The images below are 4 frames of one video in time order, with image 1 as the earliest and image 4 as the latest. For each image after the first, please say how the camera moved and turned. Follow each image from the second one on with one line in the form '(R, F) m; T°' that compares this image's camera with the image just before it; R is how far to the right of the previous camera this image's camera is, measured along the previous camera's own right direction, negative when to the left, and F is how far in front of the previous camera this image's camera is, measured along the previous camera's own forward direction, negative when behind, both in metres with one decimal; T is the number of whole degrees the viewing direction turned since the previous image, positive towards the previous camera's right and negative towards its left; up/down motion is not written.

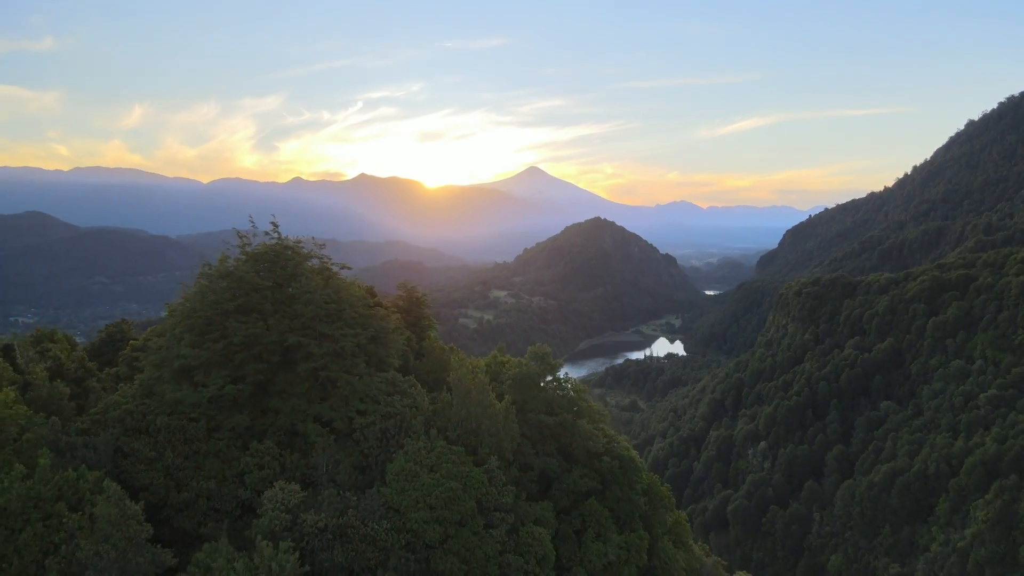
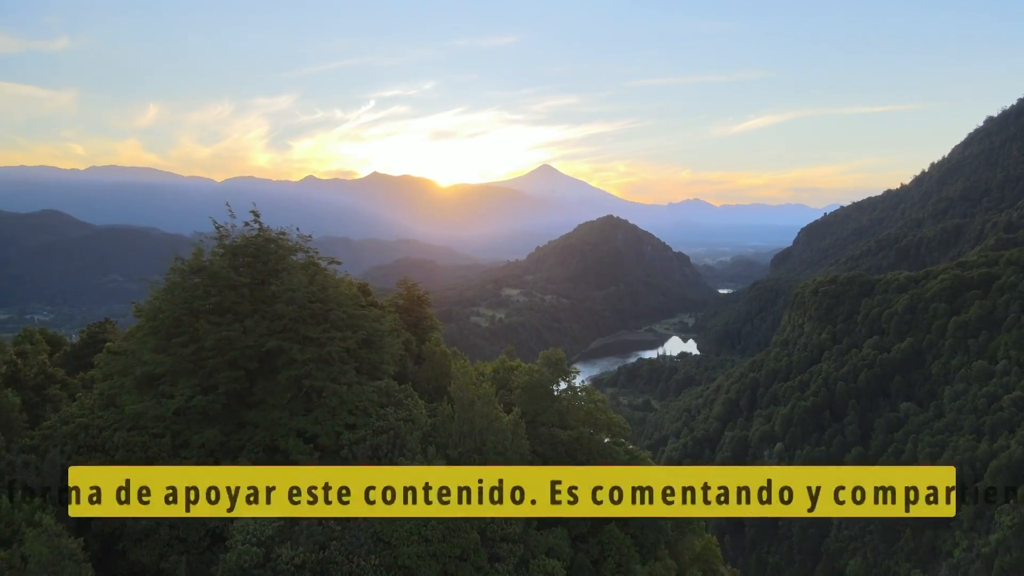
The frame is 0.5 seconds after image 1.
(0.0, +0.9) m; -1°
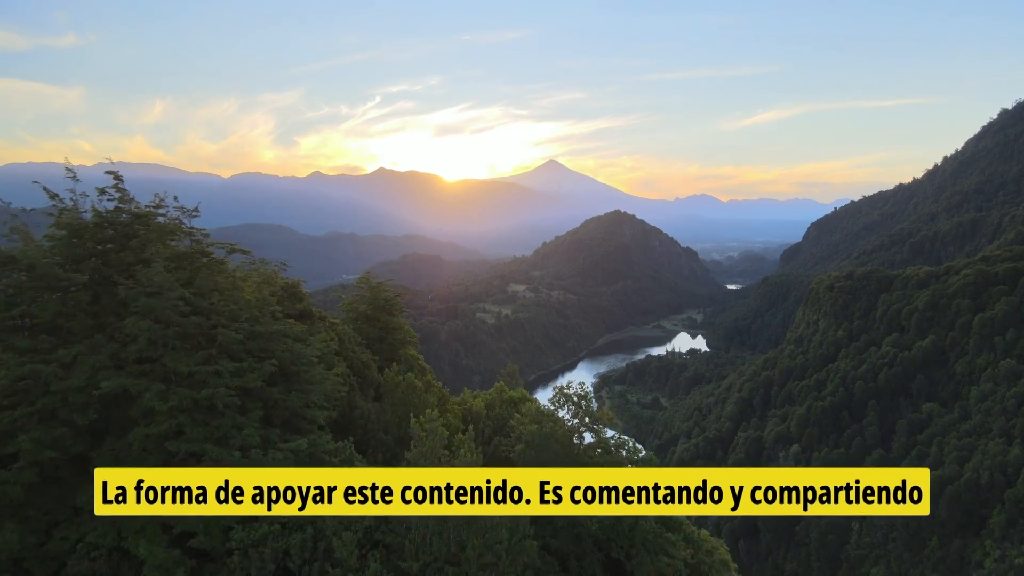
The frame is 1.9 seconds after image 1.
(0.0, +2.5) m; -1°
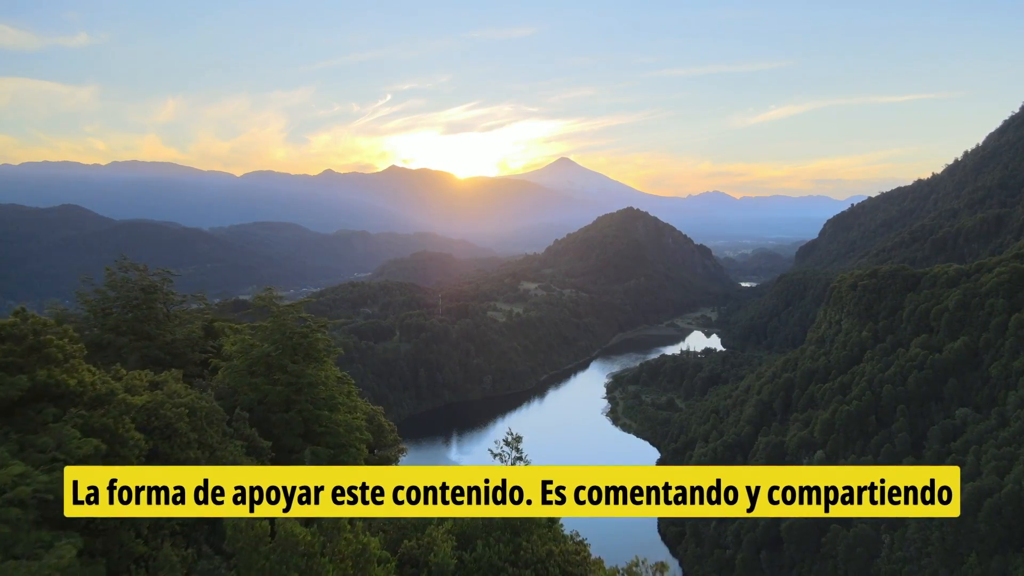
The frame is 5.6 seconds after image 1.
(0.0, +2.7) m; -1°
